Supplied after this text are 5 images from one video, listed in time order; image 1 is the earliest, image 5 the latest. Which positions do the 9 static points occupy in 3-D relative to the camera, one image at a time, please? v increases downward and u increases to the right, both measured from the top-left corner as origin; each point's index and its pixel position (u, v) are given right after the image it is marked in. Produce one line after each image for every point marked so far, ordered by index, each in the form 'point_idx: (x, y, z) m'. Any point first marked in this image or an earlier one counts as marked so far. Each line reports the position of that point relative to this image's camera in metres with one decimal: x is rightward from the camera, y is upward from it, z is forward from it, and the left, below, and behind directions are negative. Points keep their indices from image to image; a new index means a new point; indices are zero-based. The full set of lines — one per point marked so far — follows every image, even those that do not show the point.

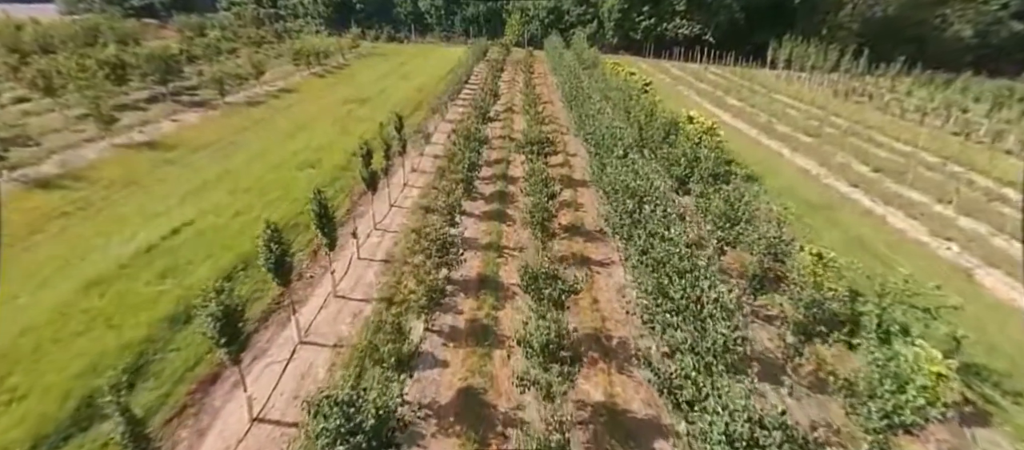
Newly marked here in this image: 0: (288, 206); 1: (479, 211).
0: (-8.4, +0.6, +16.9) m
1: (-1.4, +0.6, +19.0) m
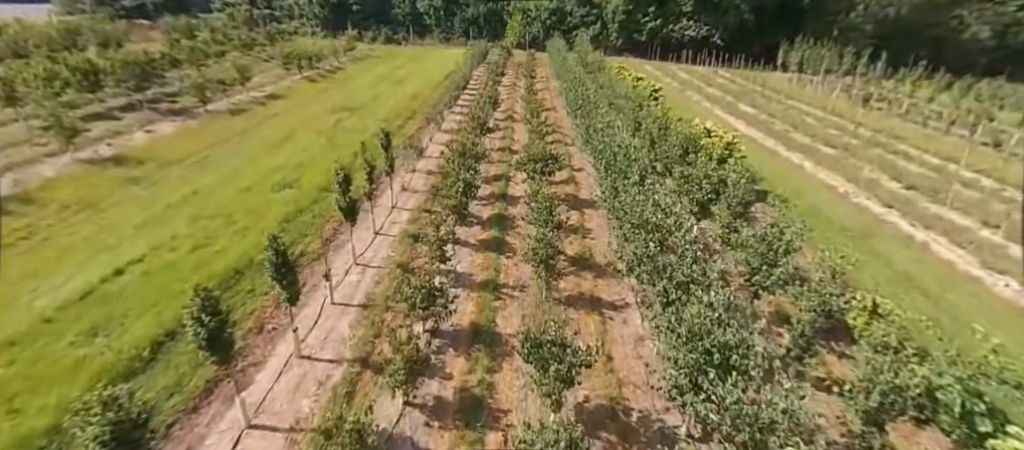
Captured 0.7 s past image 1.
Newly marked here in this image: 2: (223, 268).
0: (-8.4, -0.5, +14.8) m
1: (-1.4, -0.5, +16.9) m
2: (-8.4, -1.3, +13.2) m
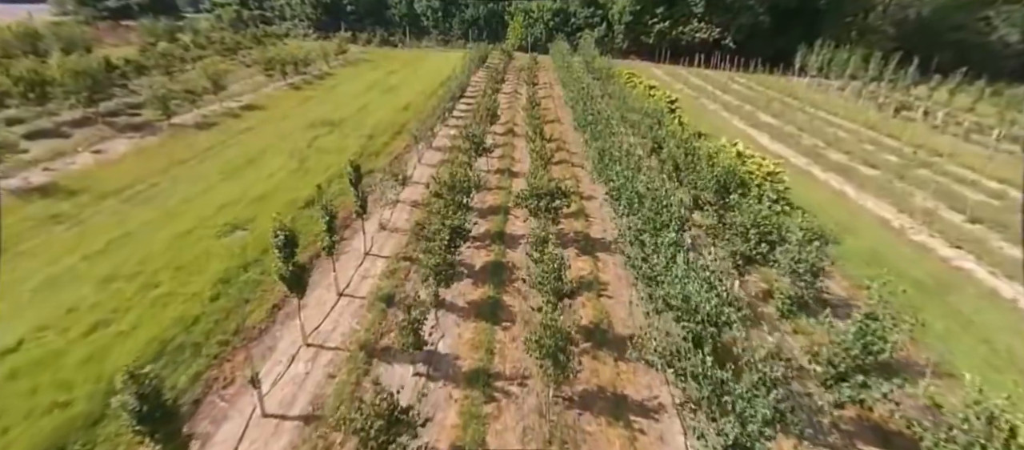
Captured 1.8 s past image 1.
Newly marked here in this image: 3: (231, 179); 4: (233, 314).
0: (-8.5, -2.2, +11.5) m
1: (-1.5, -2.3, +13.6) m
2: (-8.5, -3.0, +9.9) m
3: (-12.3, +2.0, +20.0) m
4: (-7.2, -2.3, +11.8) m
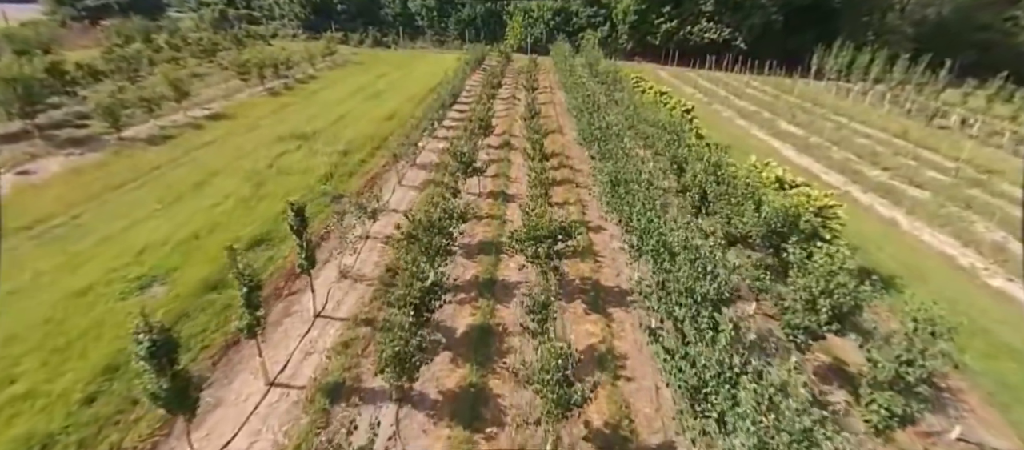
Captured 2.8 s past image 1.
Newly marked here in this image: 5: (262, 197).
0: (-8.7, -3.6, +8.1) m
1: (-1.7, -3.7, +10.3) m
2: (-8.8, -4.4, +6.6) m
3: (-12.6, +0.6, +16.7) m
4: (-7.5, -3.7, +8.4) m
5: (-9.6, +1.1, +17.6) m
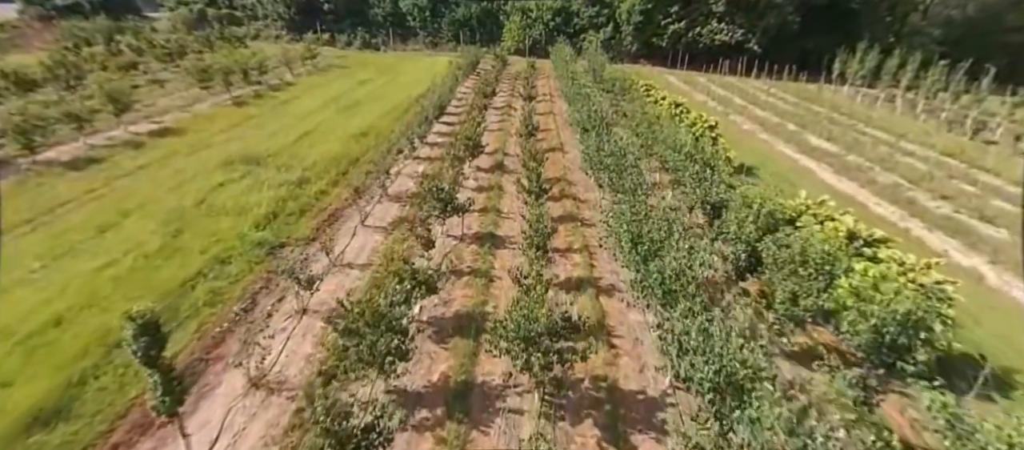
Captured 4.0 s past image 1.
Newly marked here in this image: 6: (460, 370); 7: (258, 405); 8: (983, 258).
0: (-9.1, -5.5, +4.1) m
1: (-2.1, -5.6, +6.2) m
2: (-9.2, -6.3, +2.5) m
3: (-13.0, -1.3, +12.6) m
4: (-7.9, -5.6, +4.4) m
5: (-10.0, -0.8, +13.5) m
6: (-1.2, -3.4, +10.7) m
7: (-5.2, -3.7, +9.3) m
8: (+18.1, -1.2, +17.4) m
